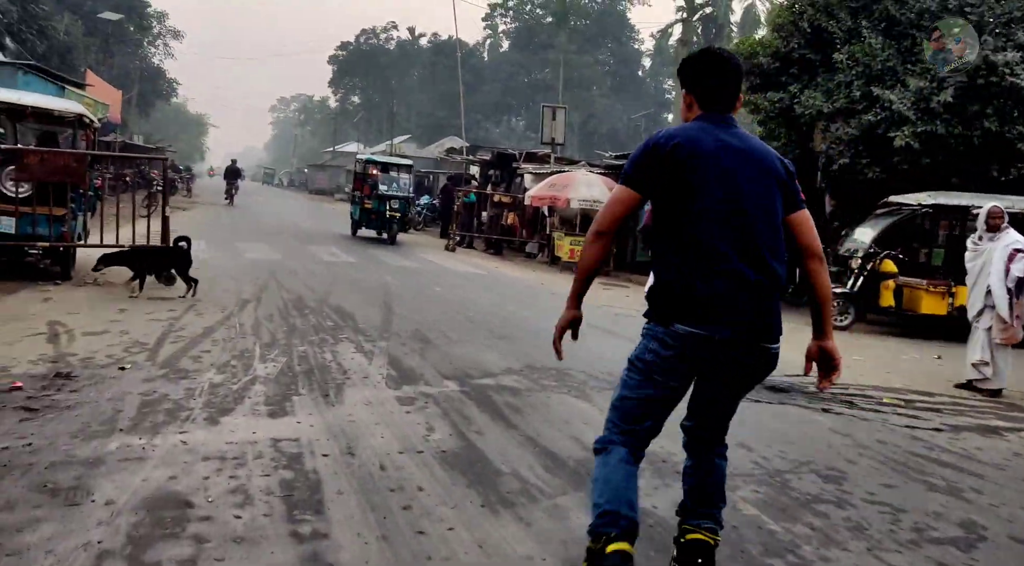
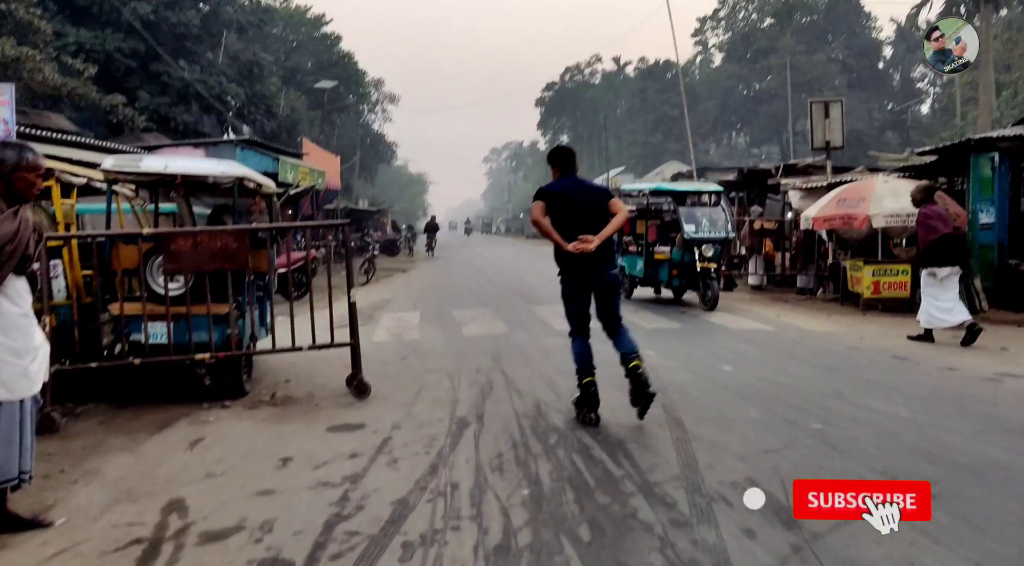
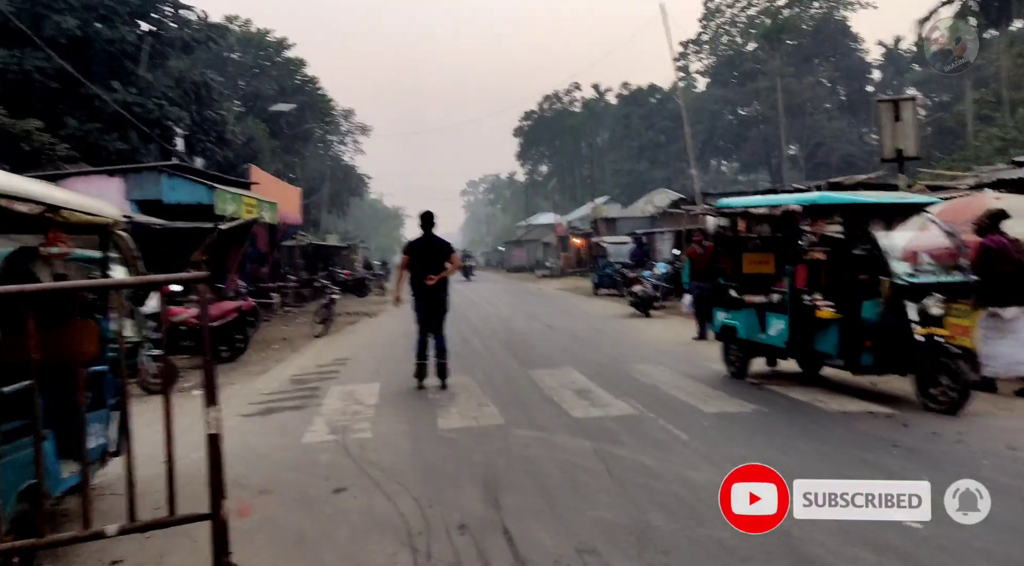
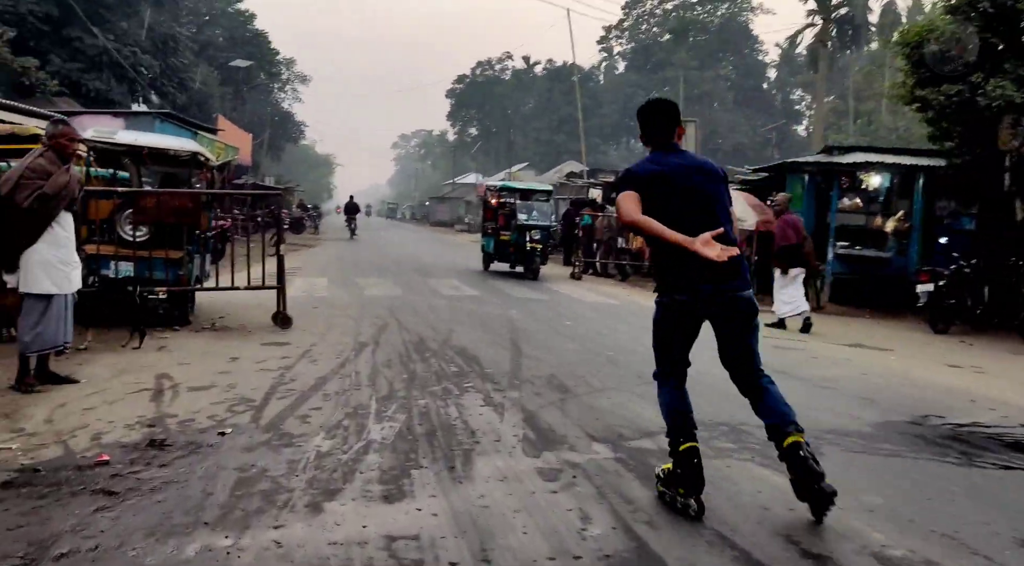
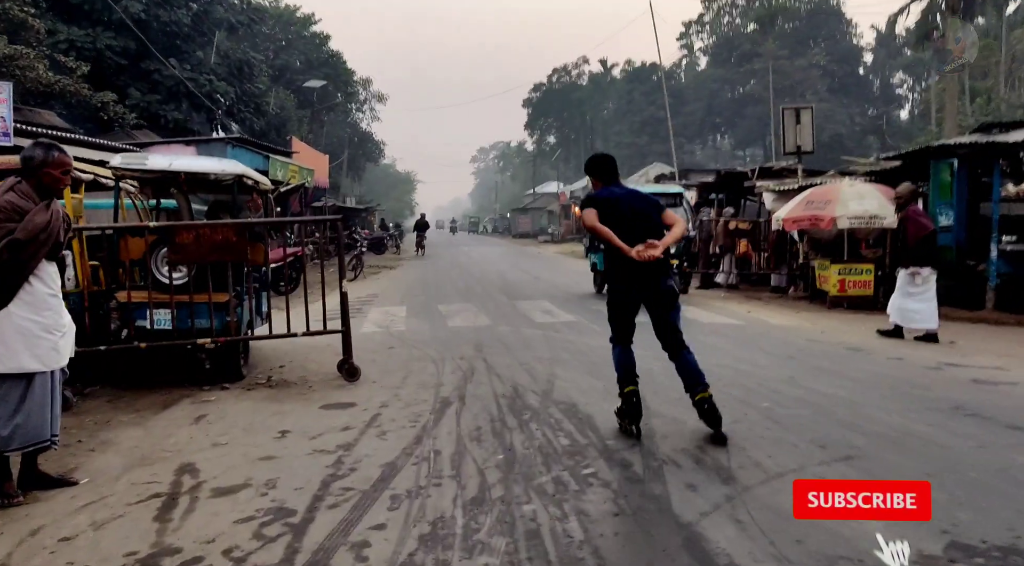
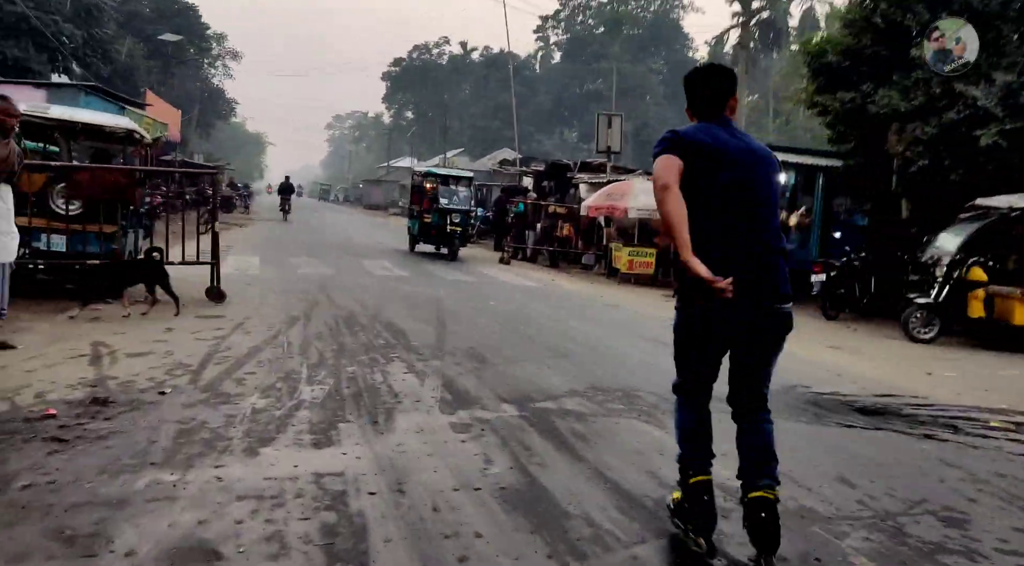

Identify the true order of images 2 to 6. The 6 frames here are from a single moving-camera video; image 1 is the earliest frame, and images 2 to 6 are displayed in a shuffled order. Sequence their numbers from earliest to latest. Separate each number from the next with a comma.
6, 4, 5, 2, 3
